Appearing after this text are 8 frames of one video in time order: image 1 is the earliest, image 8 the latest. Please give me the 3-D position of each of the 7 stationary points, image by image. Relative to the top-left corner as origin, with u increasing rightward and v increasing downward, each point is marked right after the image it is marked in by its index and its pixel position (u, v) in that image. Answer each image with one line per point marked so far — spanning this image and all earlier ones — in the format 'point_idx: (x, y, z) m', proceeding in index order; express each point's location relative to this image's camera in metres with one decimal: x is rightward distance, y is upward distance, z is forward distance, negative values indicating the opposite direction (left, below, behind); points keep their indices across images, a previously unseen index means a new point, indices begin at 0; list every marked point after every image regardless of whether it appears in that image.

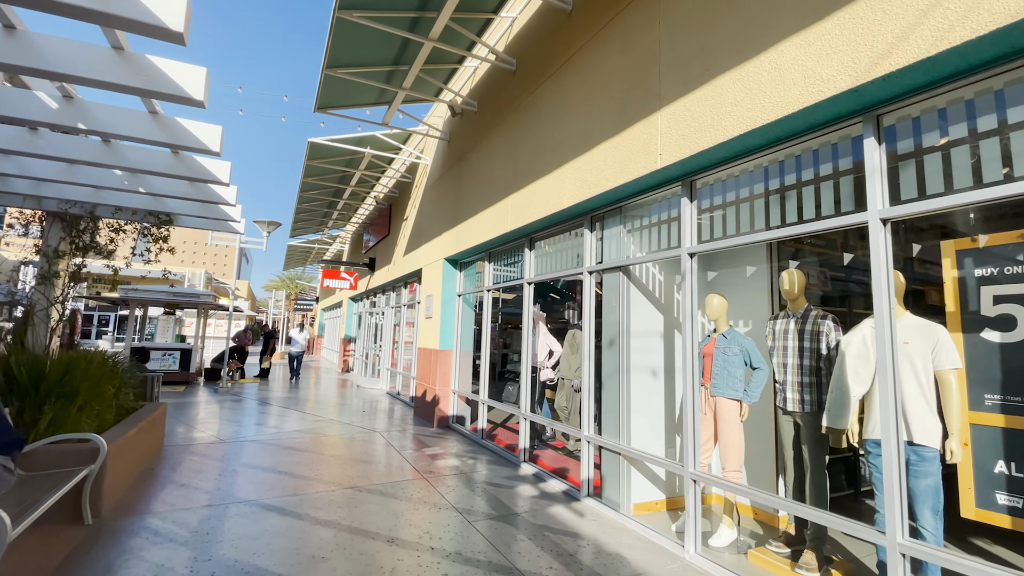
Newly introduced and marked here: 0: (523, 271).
0: (+0.2, +0.2, +6.5) m
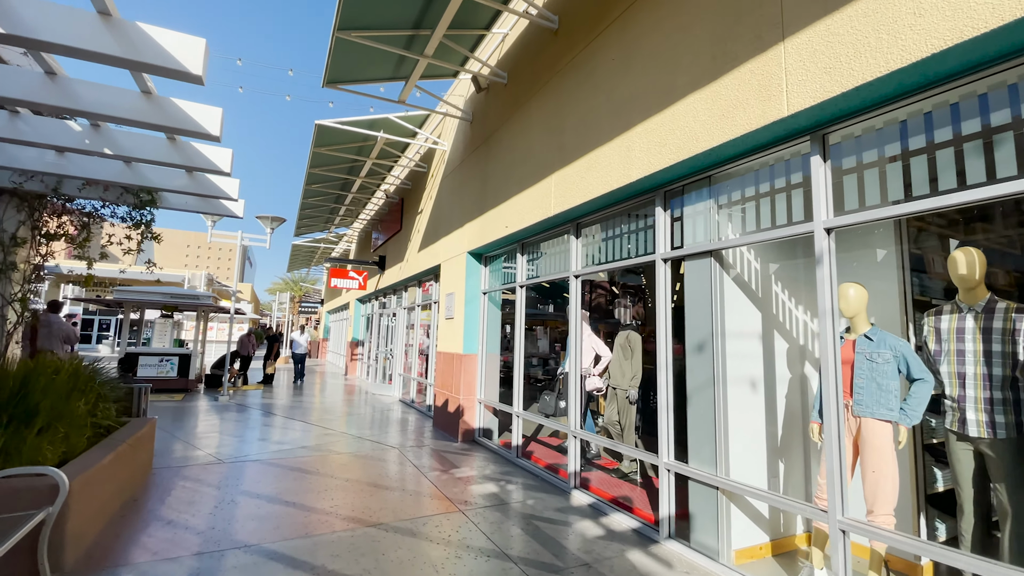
0: (+0.7, +0.3, +5.6) m
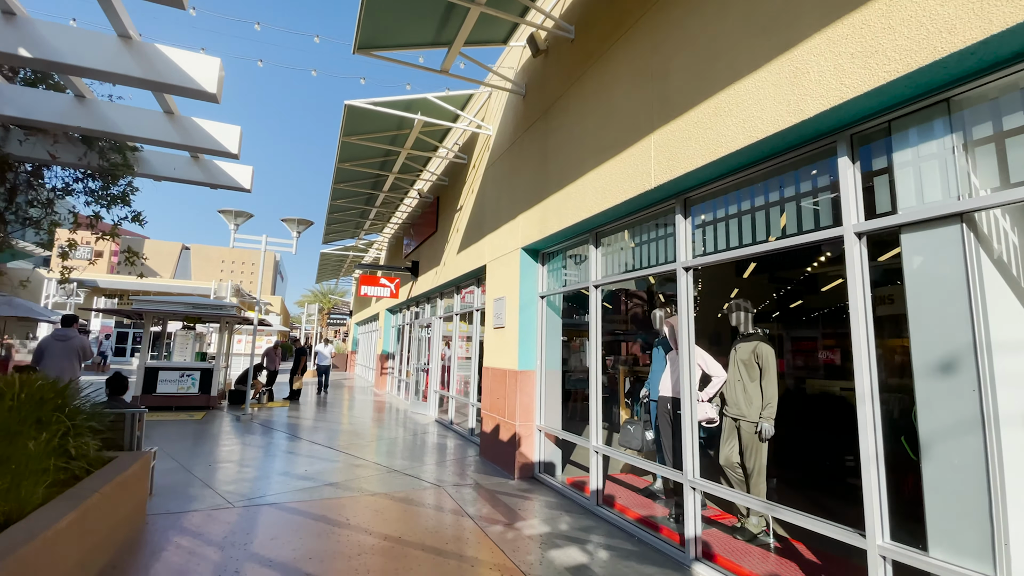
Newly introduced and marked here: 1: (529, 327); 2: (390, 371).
0: (+1.4, +0.3, +4.3) m
1: (+0.2, -0.5, +6.0) m
2: (-4.1, -2.8, +15.8) m
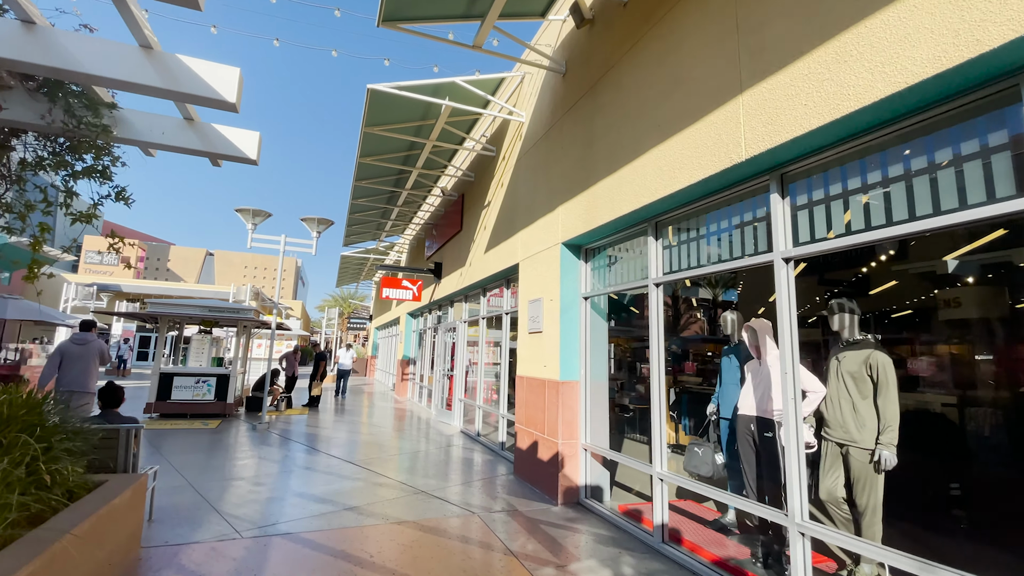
0: (+1.8, +0.3, +3.6) m
1: (+0.7, -0.5, +5.3) m
2: (-3.2, -2.9, +15.2) m
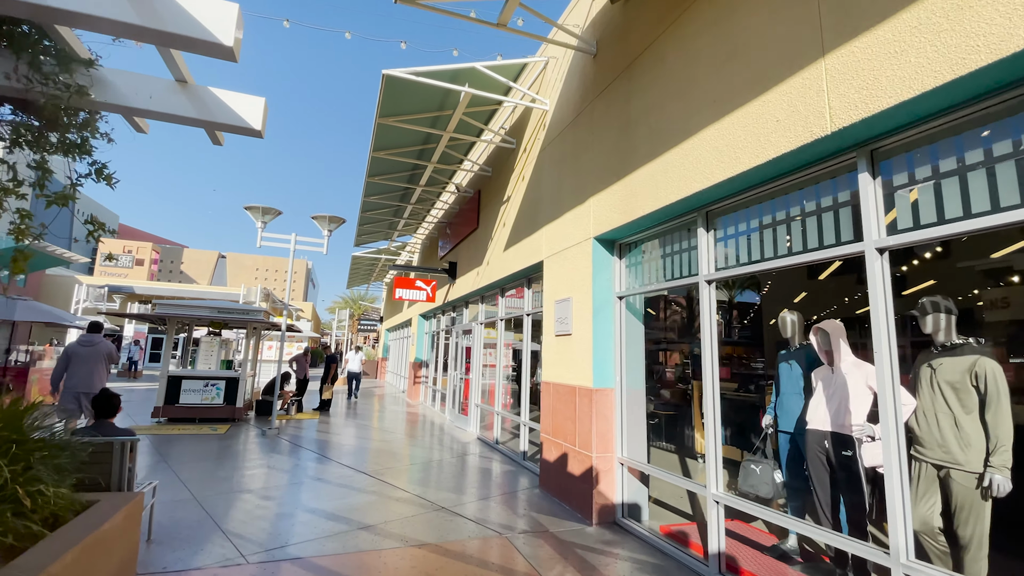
0: (+2.1, +0.4, +3.1) m
1: (+1.0, -0.5, +4.9) m
2: (-2.8, -2.9, +14.8) m
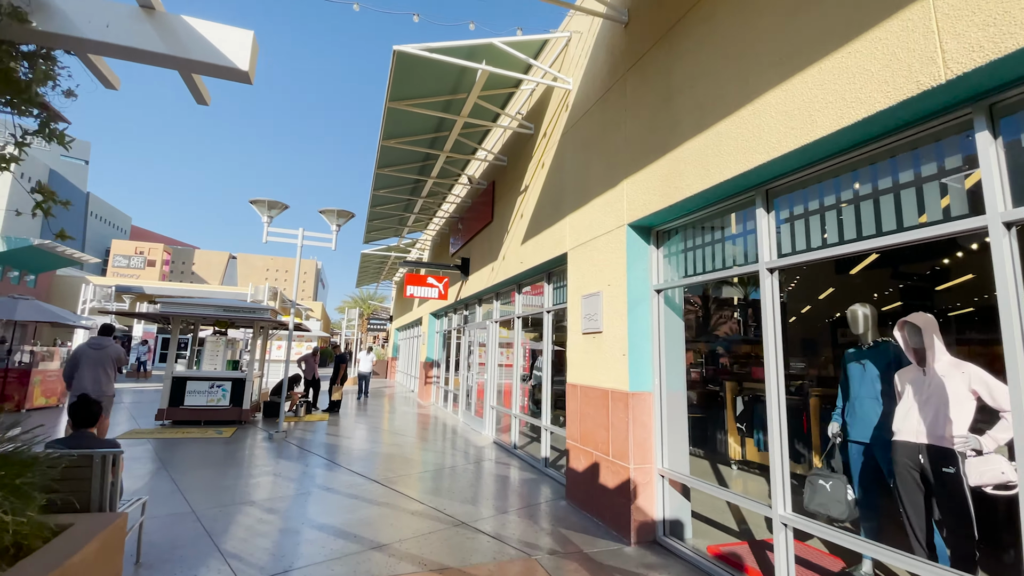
0: (+2.3, +0.4, +2.6) m
1: (+1.2, -0.4, +4.4) m
2: (-2.3, -2.8, +14.4) m
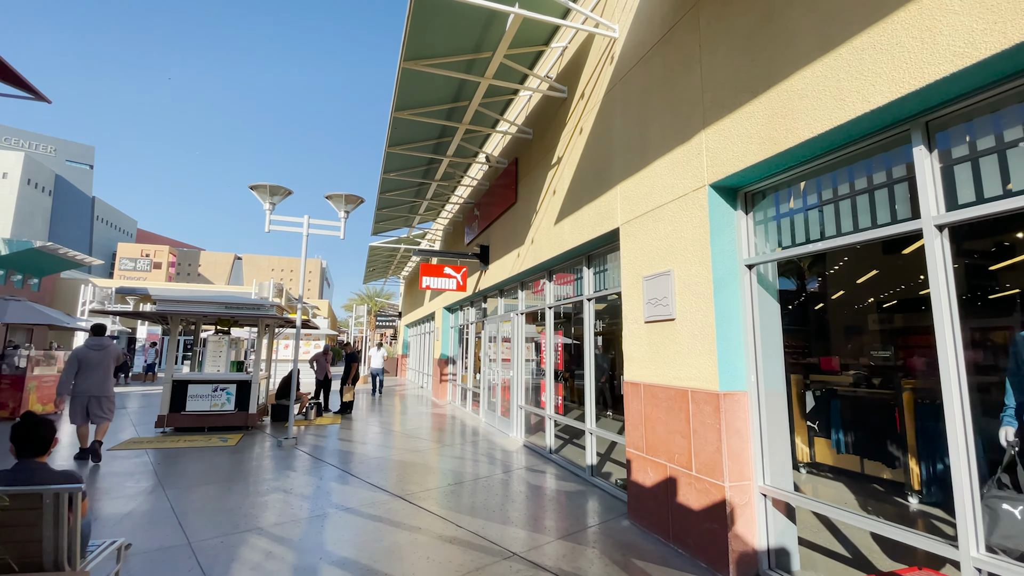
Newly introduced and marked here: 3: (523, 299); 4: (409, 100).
0: (+2.7, +0.6, +1.8) m
1: (+1.7, -0.2, +3.6) m
2: (-1.7, -2.6, +13.6) m
3: (+0.2, -0.2, +8.8) m
4: (-1.5, +2.7, +6.7) m
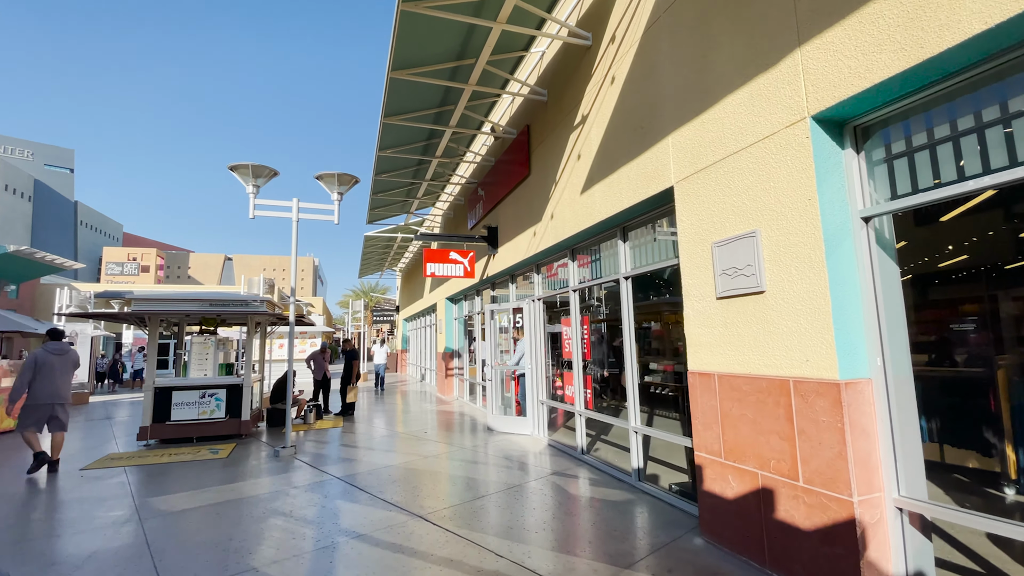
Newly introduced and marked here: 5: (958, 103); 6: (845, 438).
0: (+3.0, +0.9, +1.0) m
1: (+2.0, 0.0, +2.8) m
2: (-1.5, -2.3, +12.9) m
3: (+0.4, +0.1, +8.0) m
4: (-1.3, +2.9, +5.8) m
5: (+2.4, +1.0, +2.6) m
6: (+1.9, -0.8, +2.6) m
